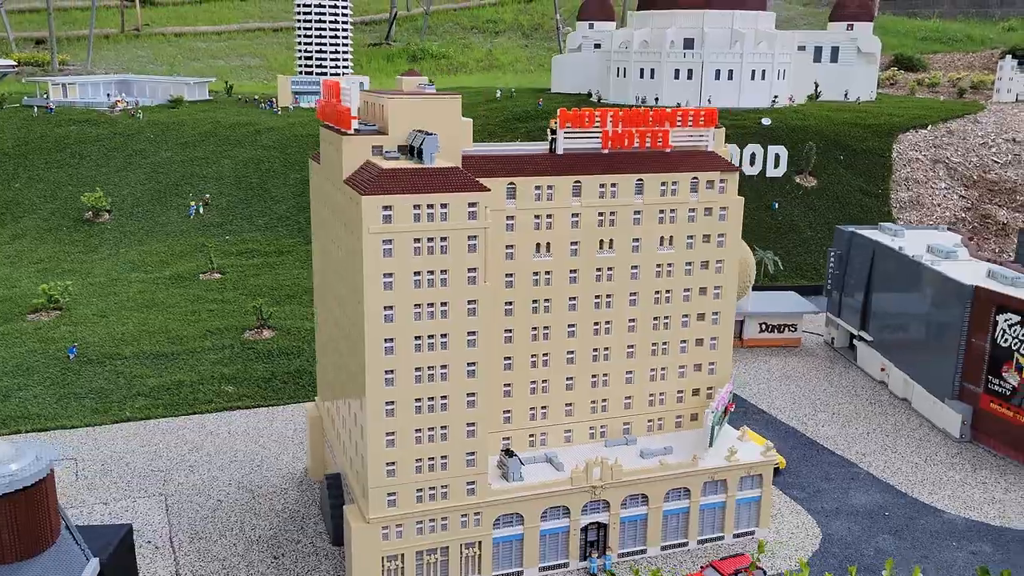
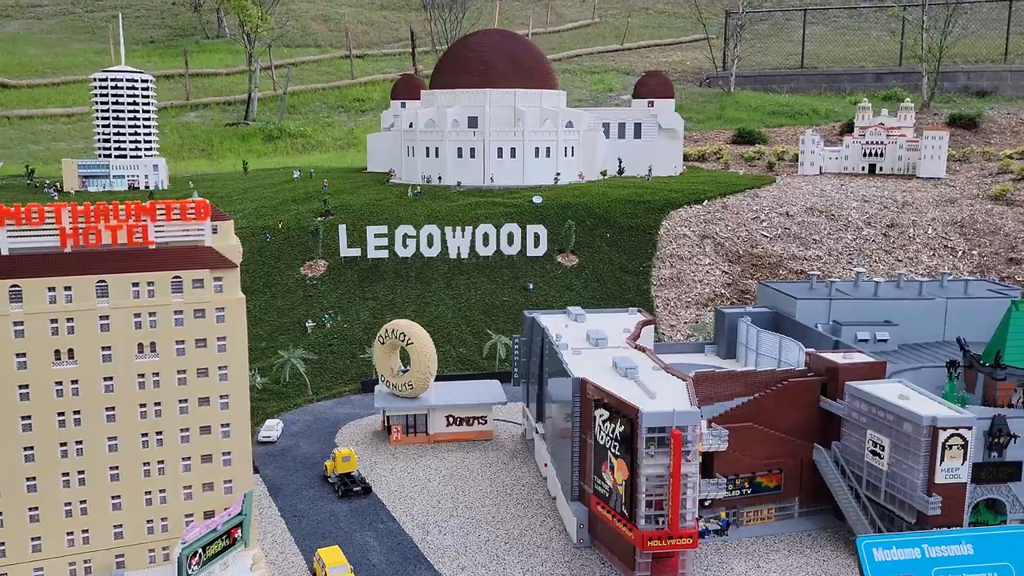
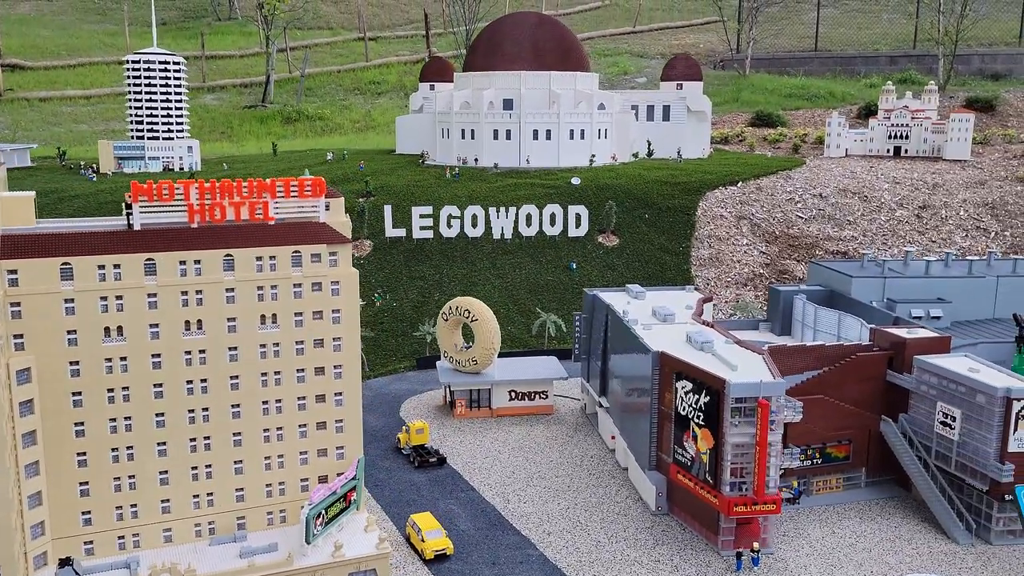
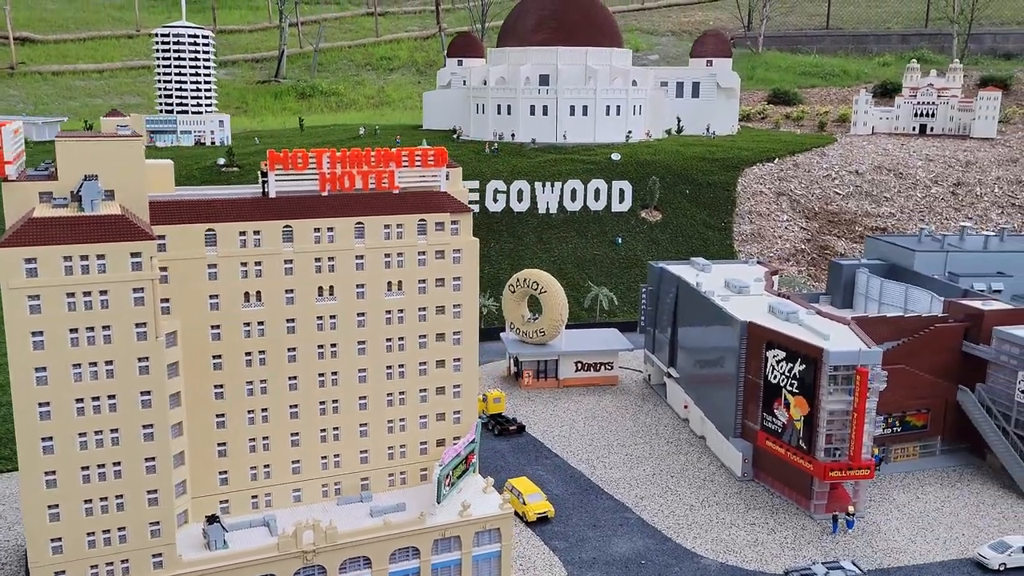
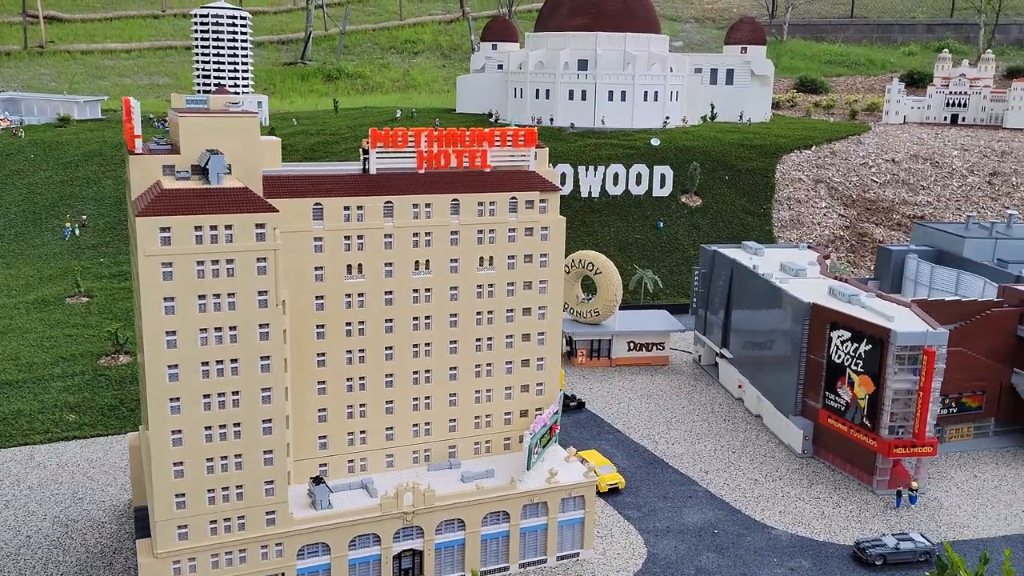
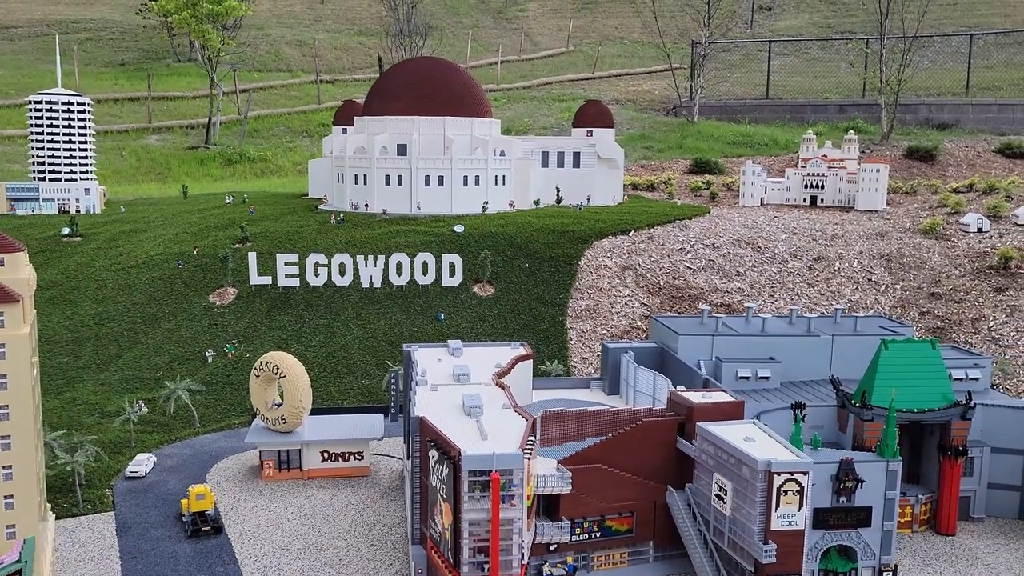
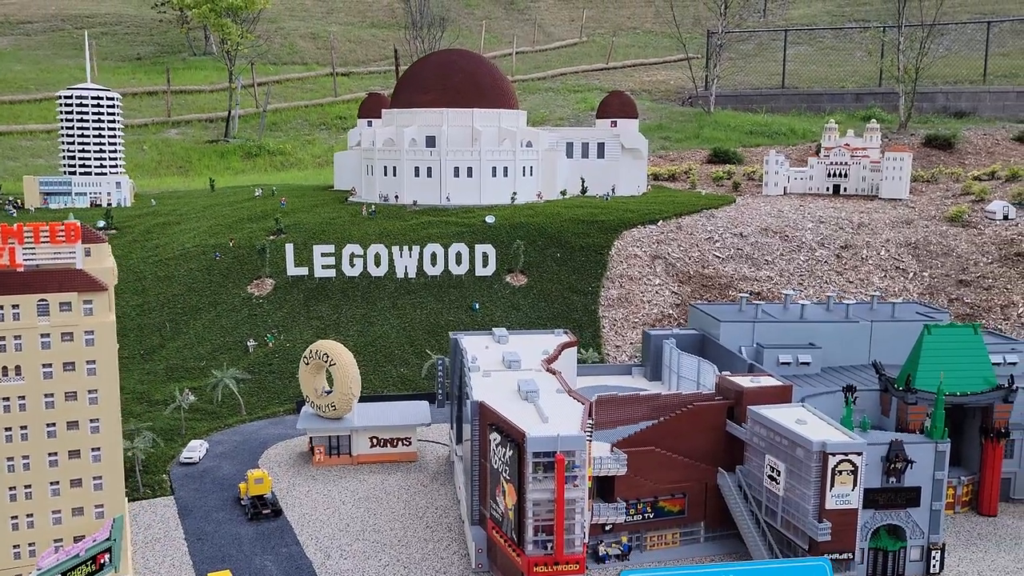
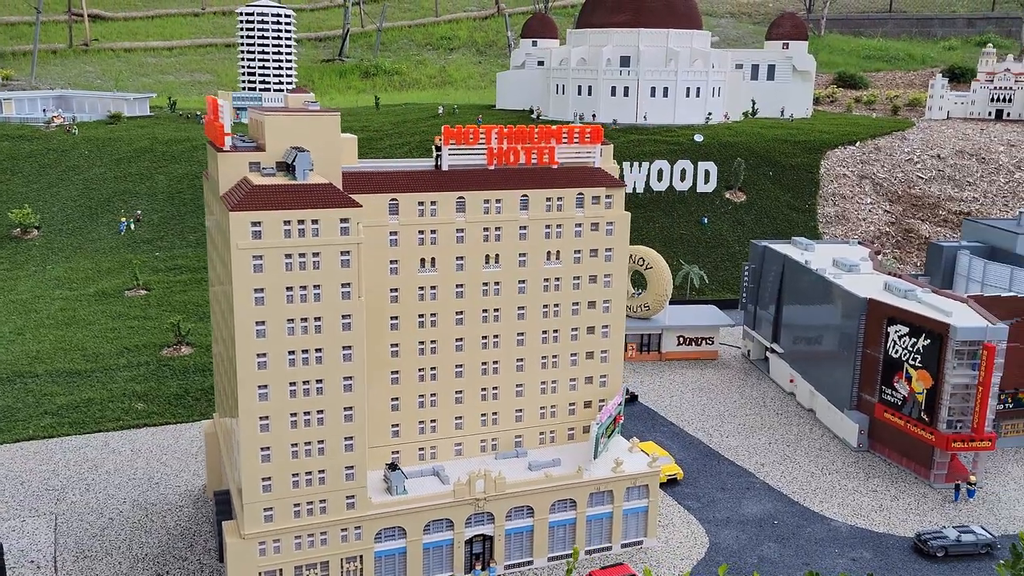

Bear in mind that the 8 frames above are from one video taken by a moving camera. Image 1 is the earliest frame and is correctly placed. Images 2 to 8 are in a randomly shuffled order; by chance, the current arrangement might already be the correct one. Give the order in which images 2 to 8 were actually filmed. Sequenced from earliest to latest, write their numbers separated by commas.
8, 5, 4, 3, 2, 7, 6
